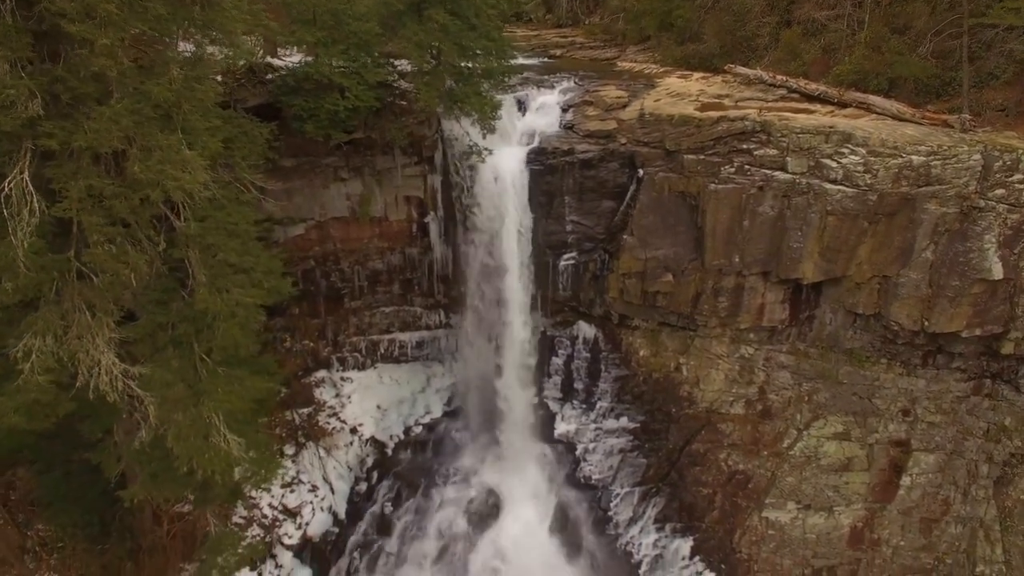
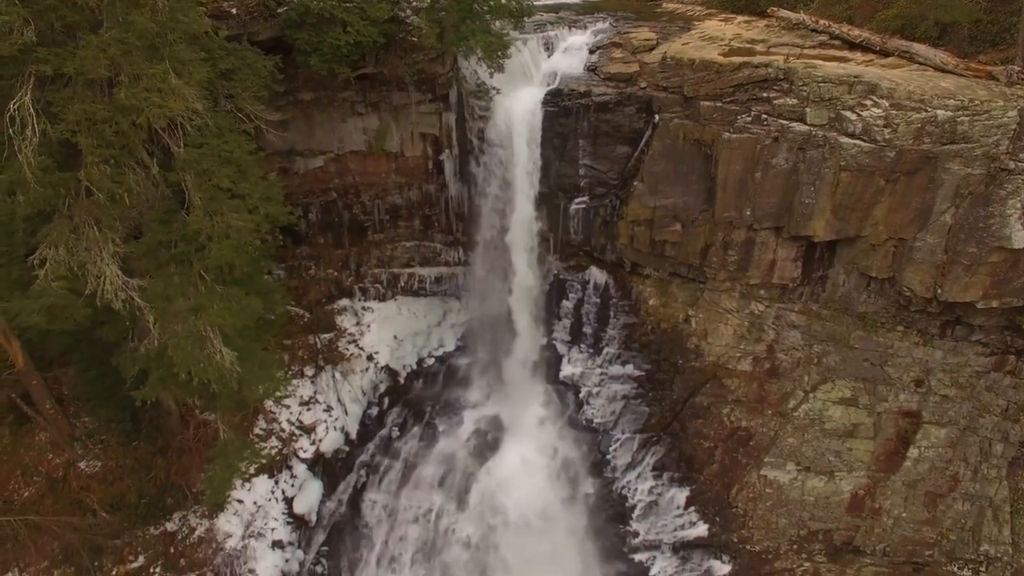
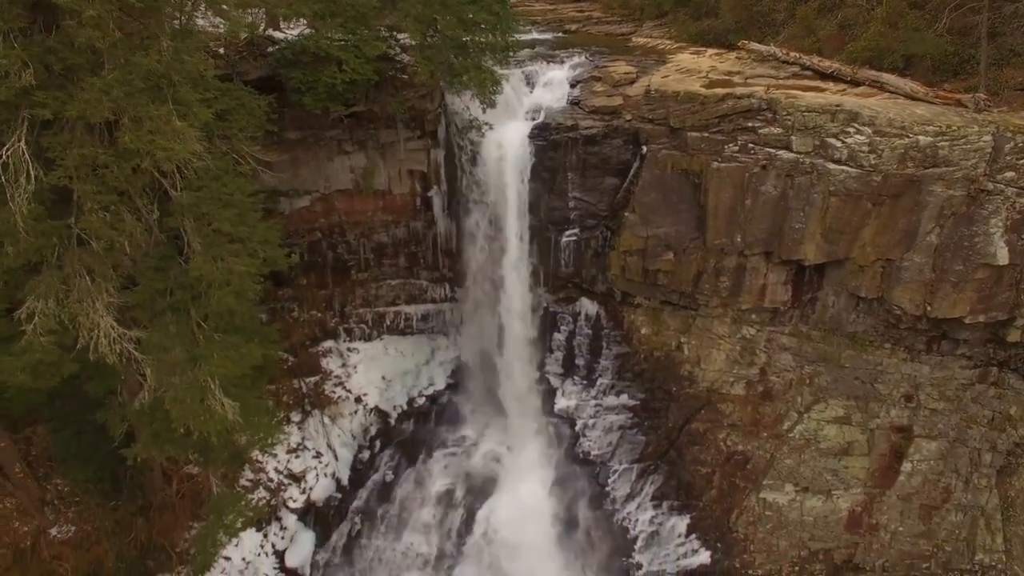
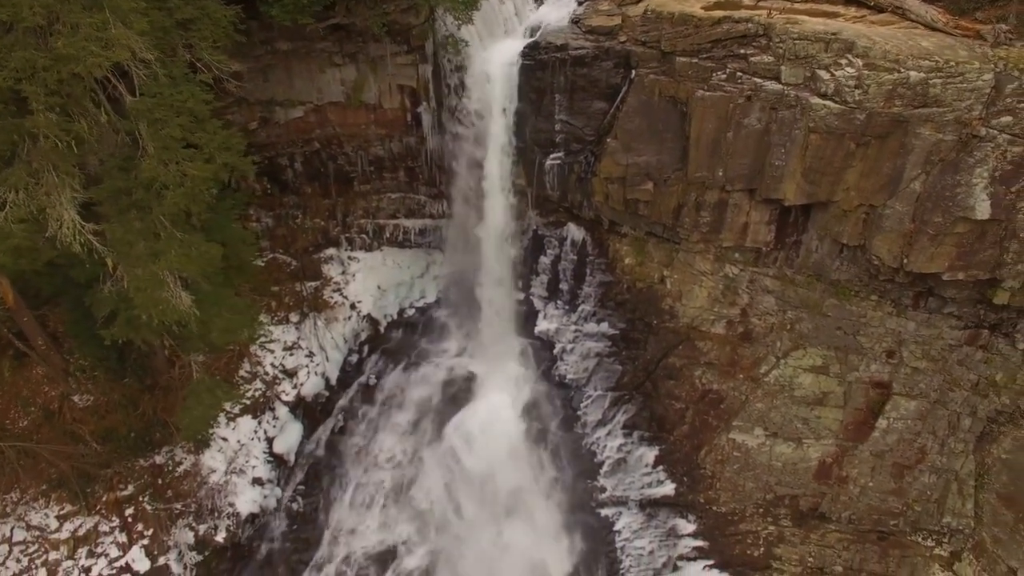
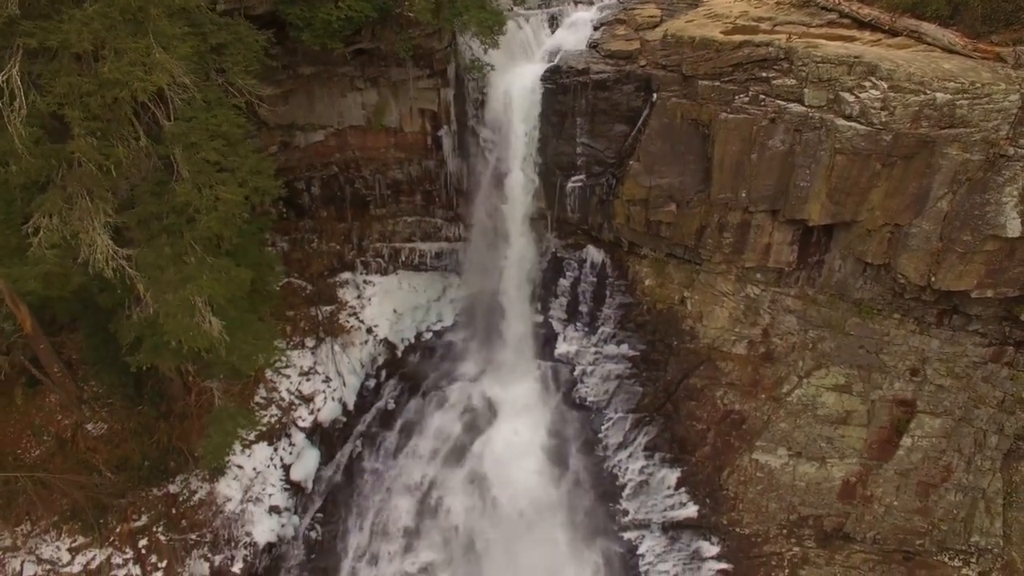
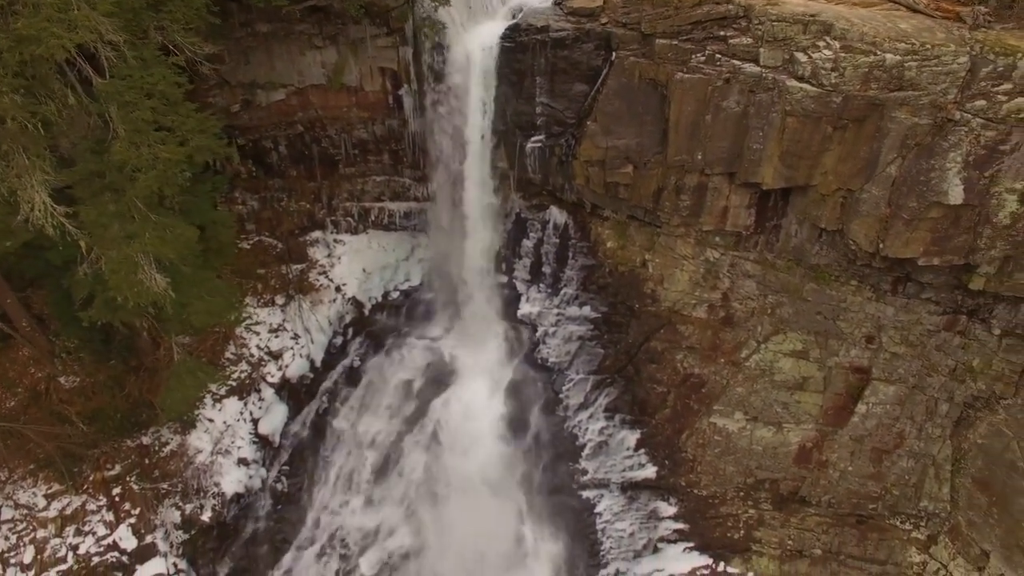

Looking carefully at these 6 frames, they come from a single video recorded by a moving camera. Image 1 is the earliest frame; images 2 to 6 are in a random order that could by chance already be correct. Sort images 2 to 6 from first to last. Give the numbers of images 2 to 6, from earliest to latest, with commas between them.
3, 2, 5, 4, 6
